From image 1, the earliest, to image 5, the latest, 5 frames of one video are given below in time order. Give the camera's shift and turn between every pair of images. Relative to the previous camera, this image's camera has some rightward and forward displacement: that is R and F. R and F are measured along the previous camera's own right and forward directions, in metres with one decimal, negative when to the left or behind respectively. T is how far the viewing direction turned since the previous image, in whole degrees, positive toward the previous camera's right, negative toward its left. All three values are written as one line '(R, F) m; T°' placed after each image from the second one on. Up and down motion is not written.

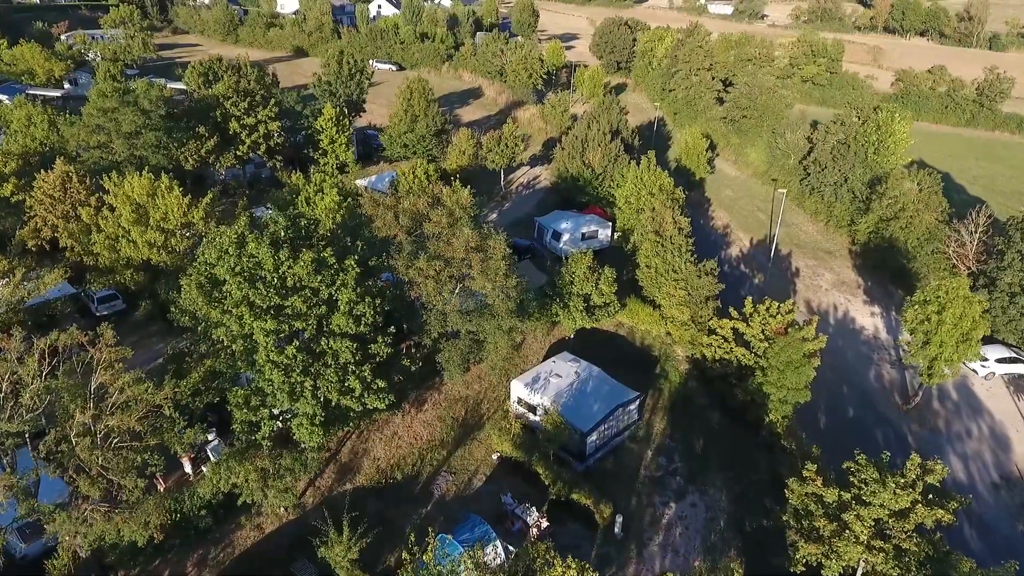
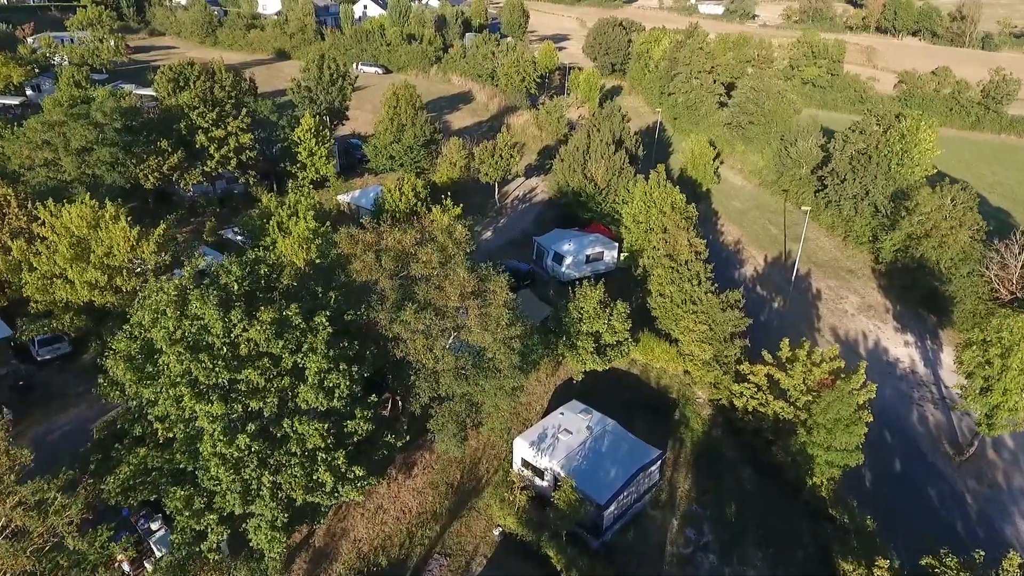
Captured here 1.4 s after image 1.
(-0.3, +2.8) m; +1°
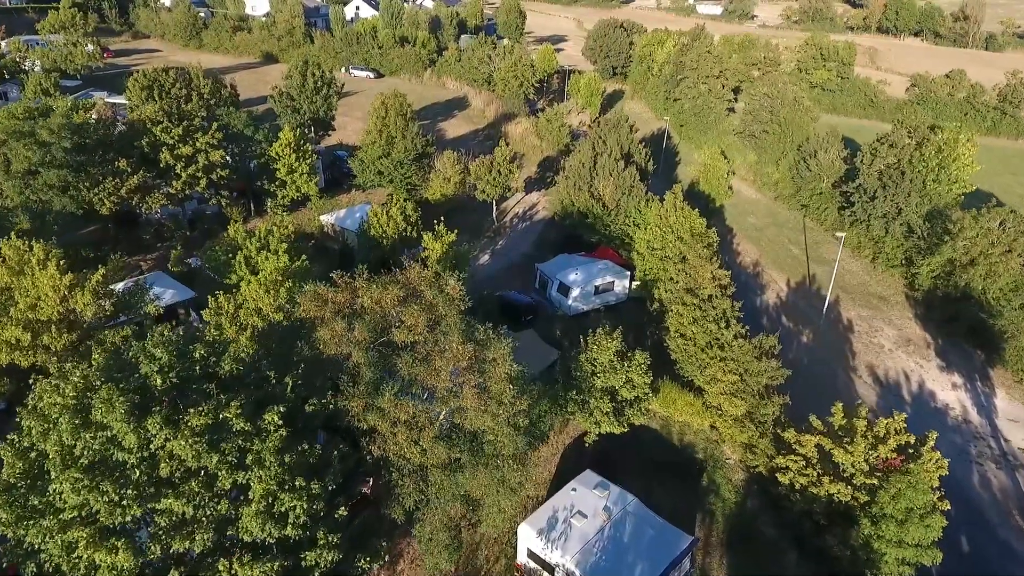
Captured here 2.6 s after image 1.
(-0.2, +2.9) m; 0°
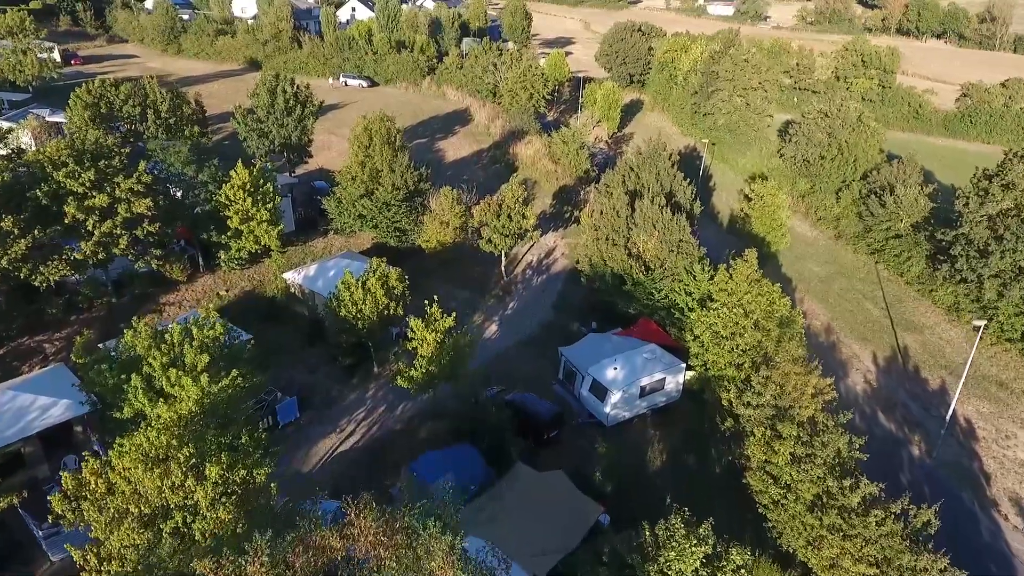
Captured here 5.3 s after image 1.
(-0.5, +6.5) m; 0°
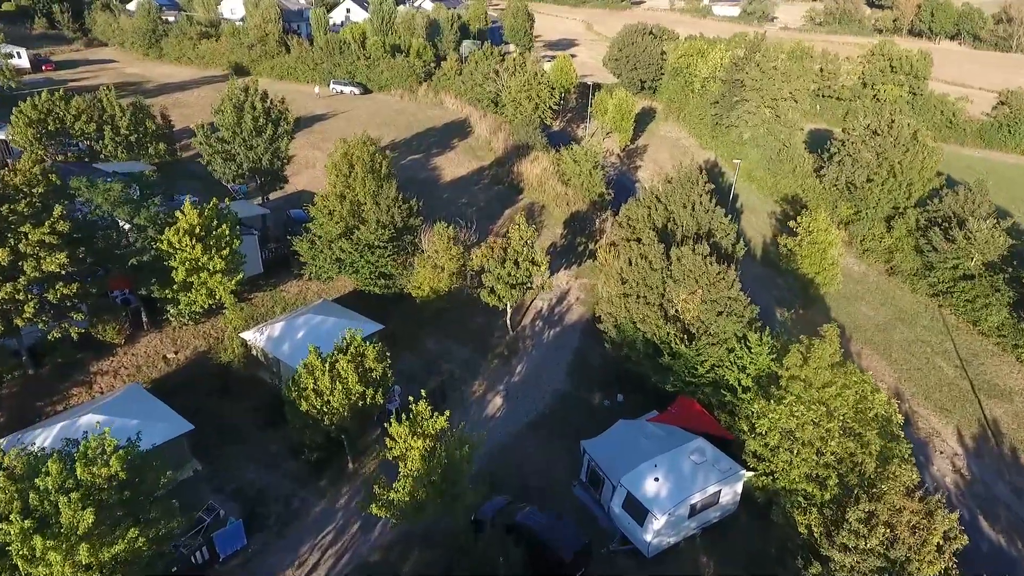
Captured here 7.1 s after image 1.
(-0.2, +4.4) m; 0°
